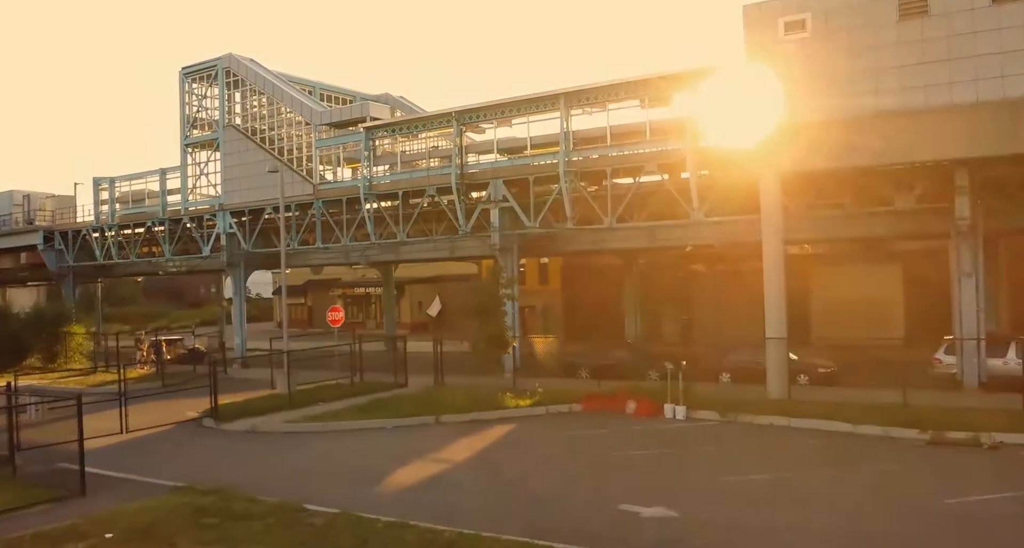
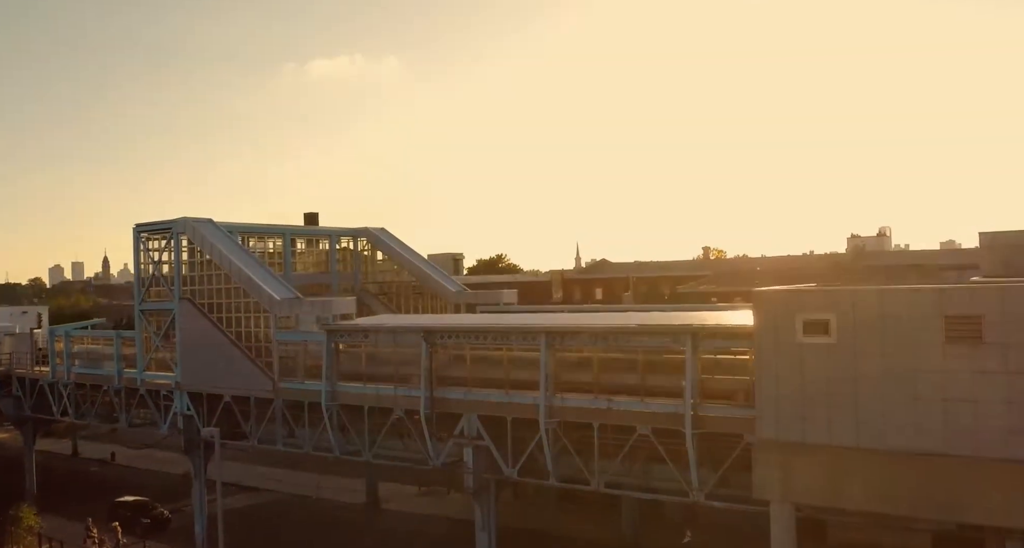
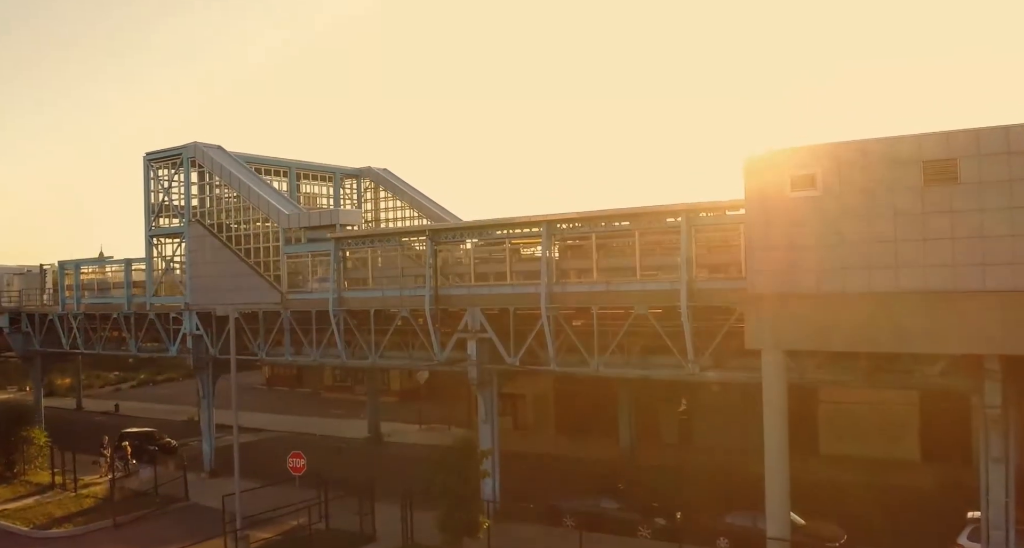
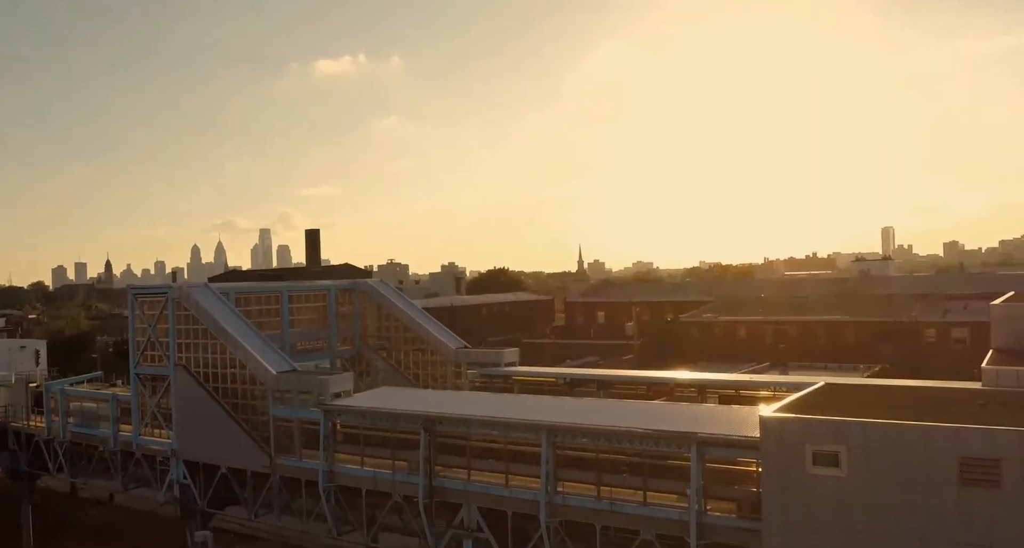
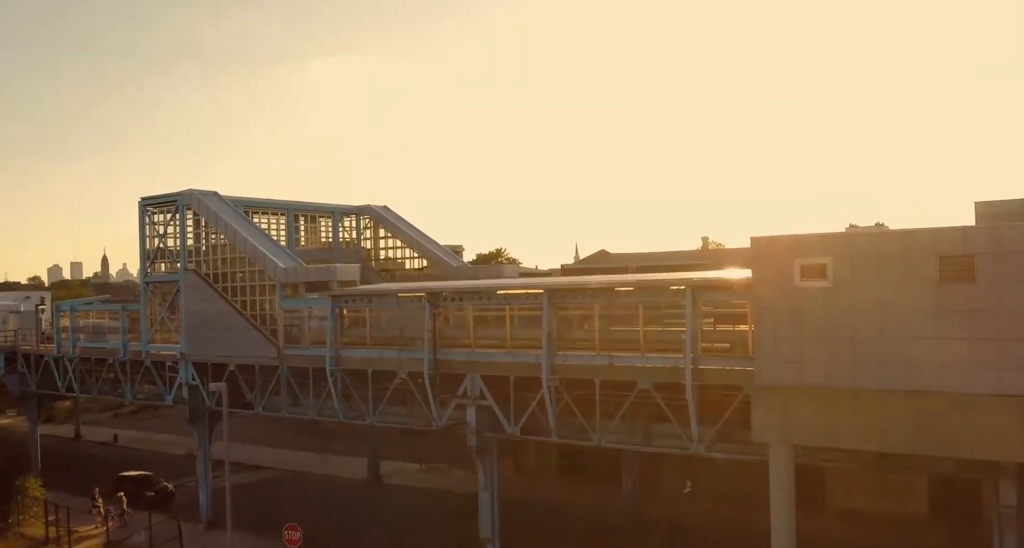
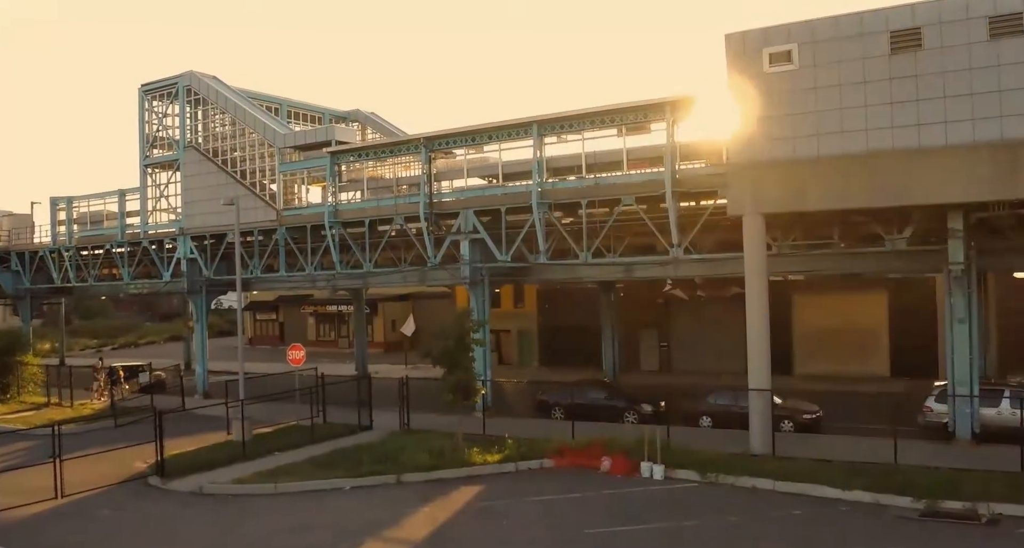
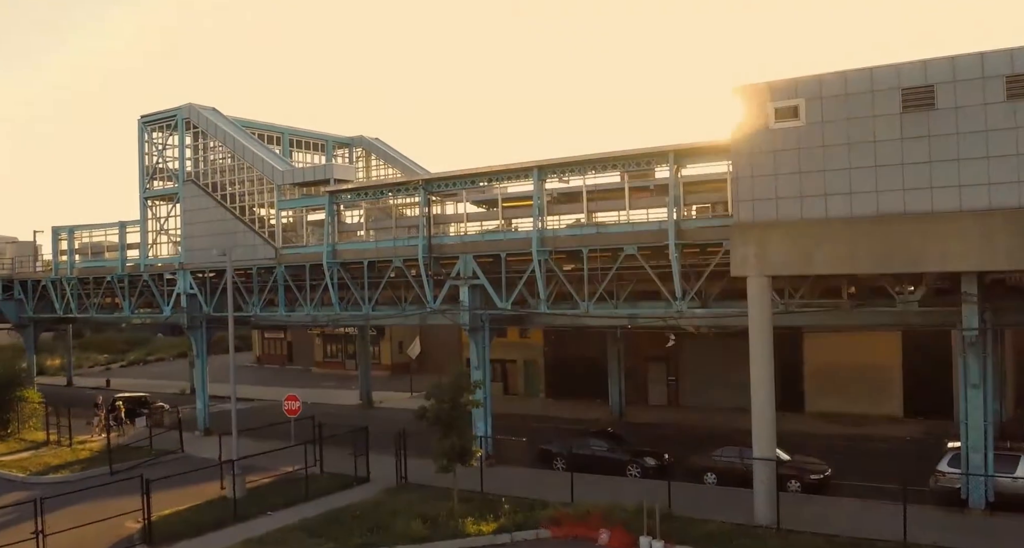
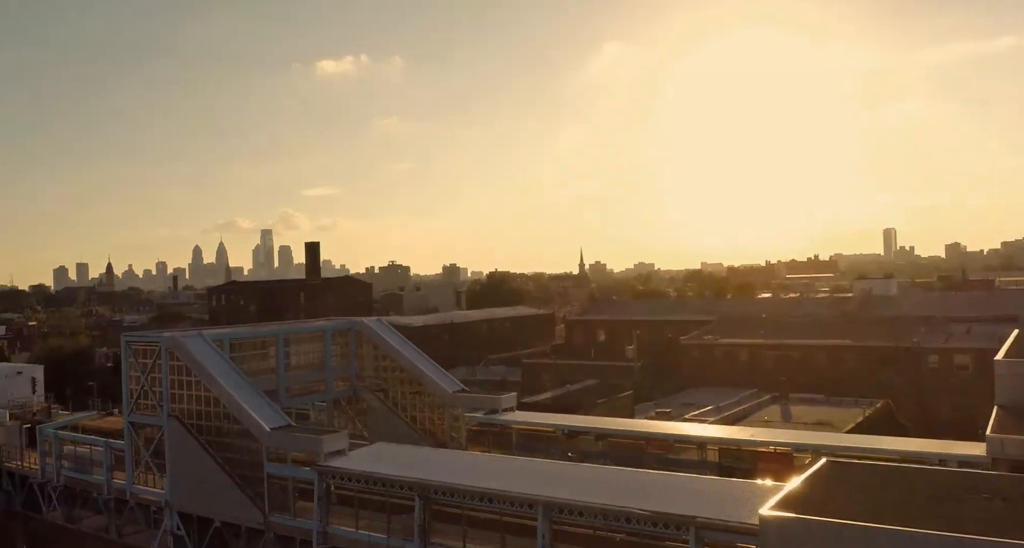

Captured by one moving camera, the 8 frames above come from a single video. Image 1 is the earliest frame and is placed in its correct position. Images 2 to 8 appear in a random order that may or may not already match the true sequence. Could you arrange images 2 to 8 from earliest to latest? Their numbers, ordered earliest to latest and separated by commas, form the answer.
6, 7, 3, 5, 2, 4, 8
